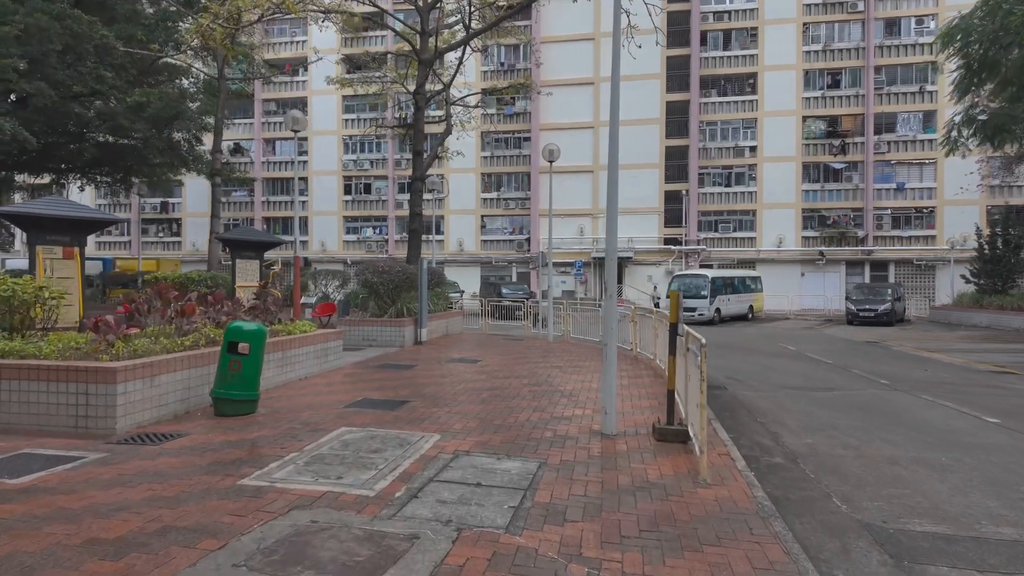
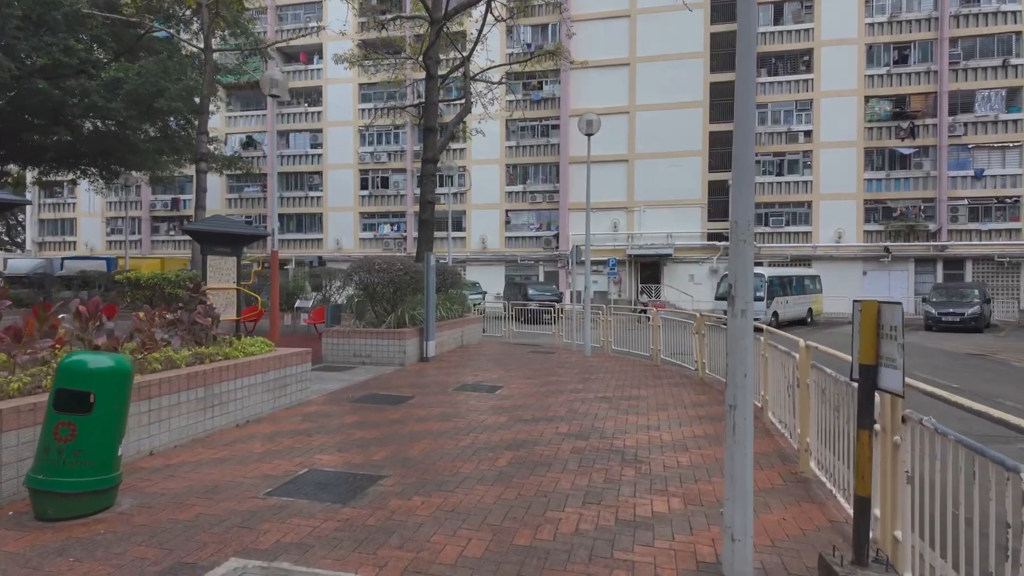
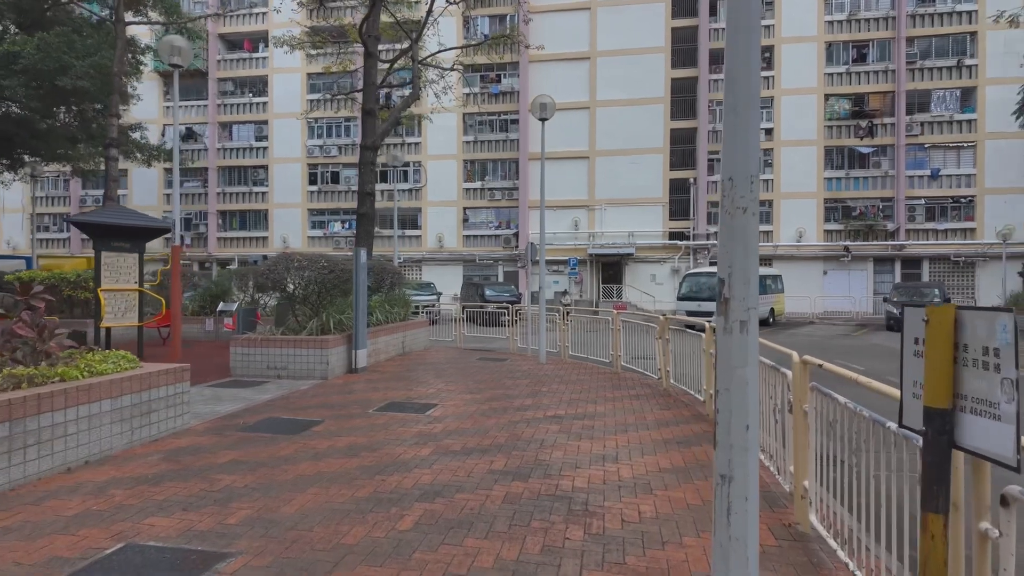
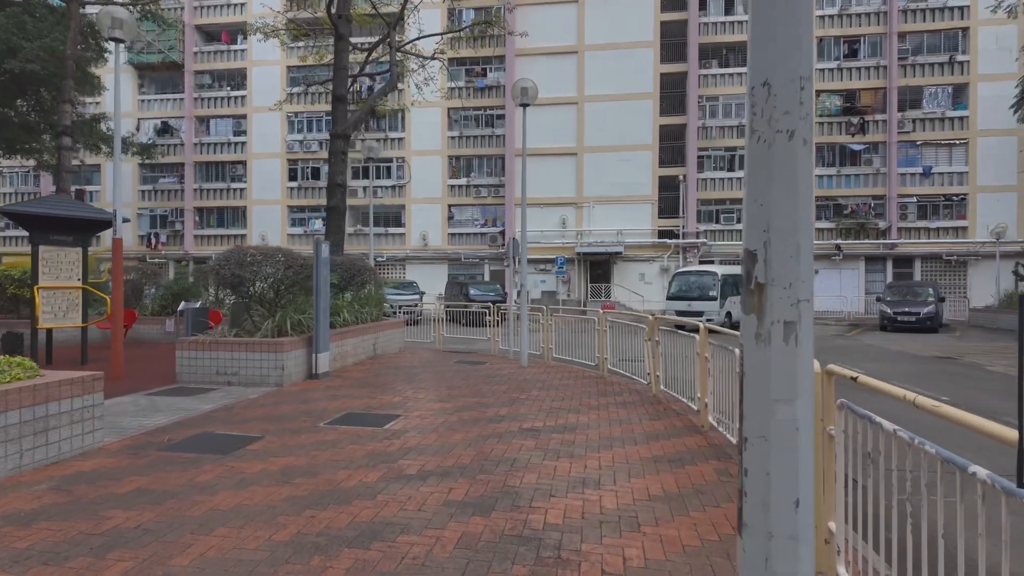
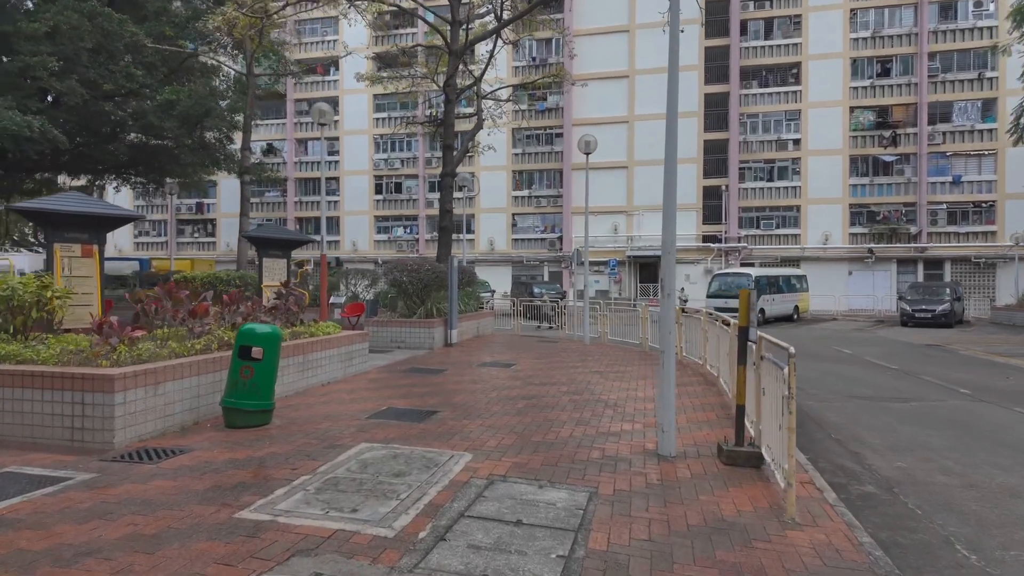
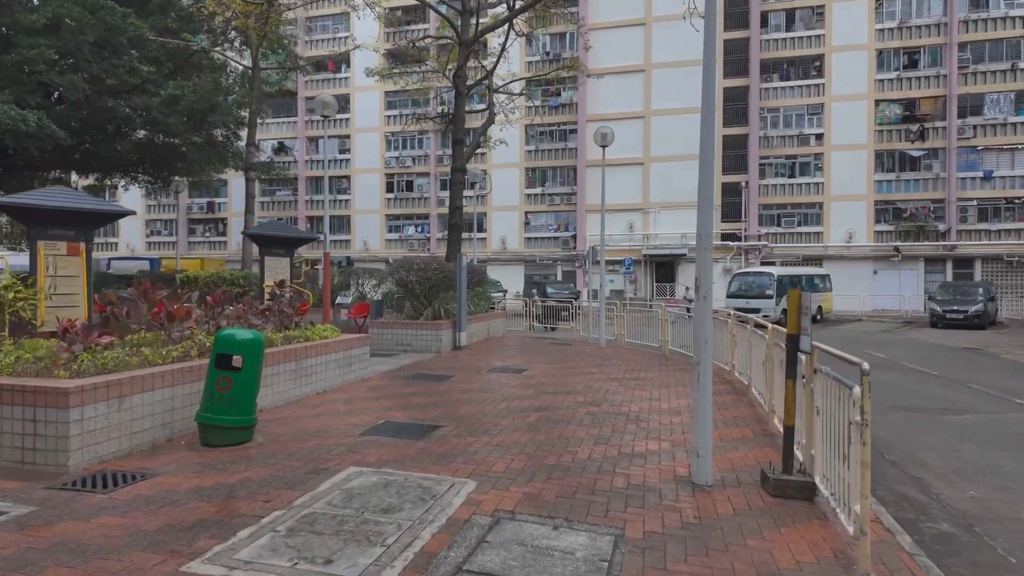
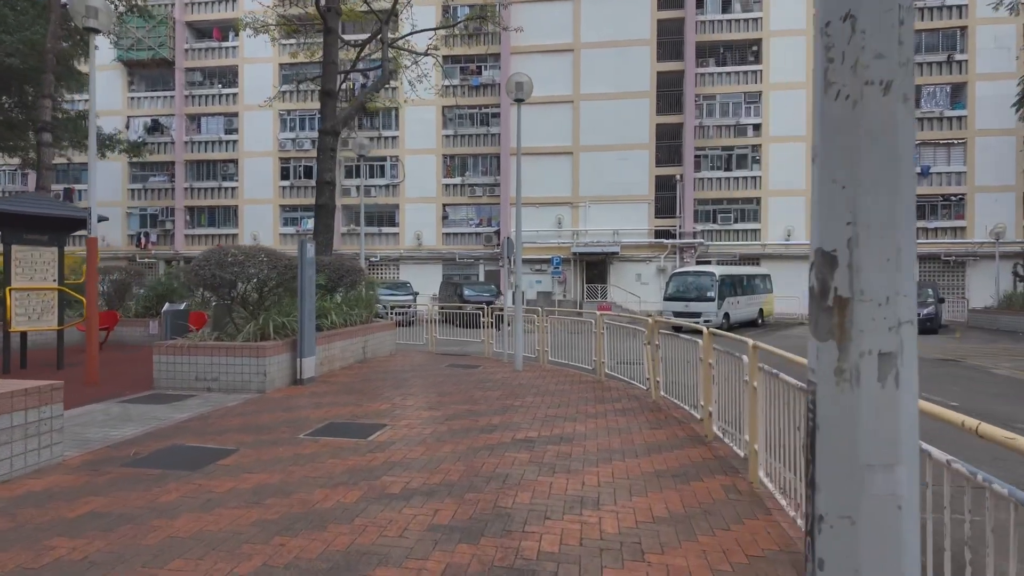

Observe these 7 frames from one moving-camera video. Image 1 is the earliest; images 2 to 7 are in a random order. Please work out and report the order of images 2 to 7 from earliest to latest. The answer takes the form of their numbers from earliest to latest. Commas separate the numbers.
5, 6, 2, 3, 4, 7
